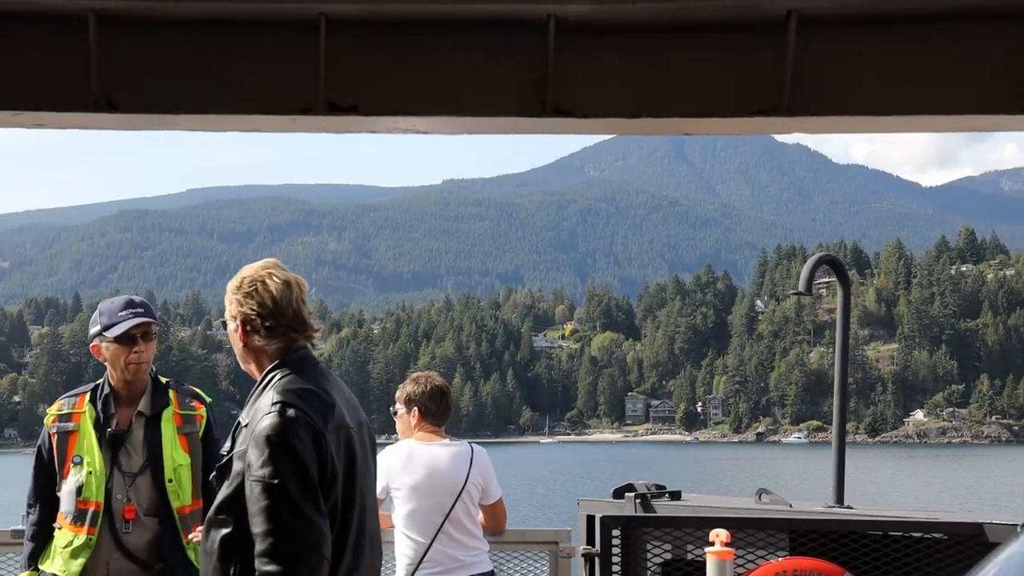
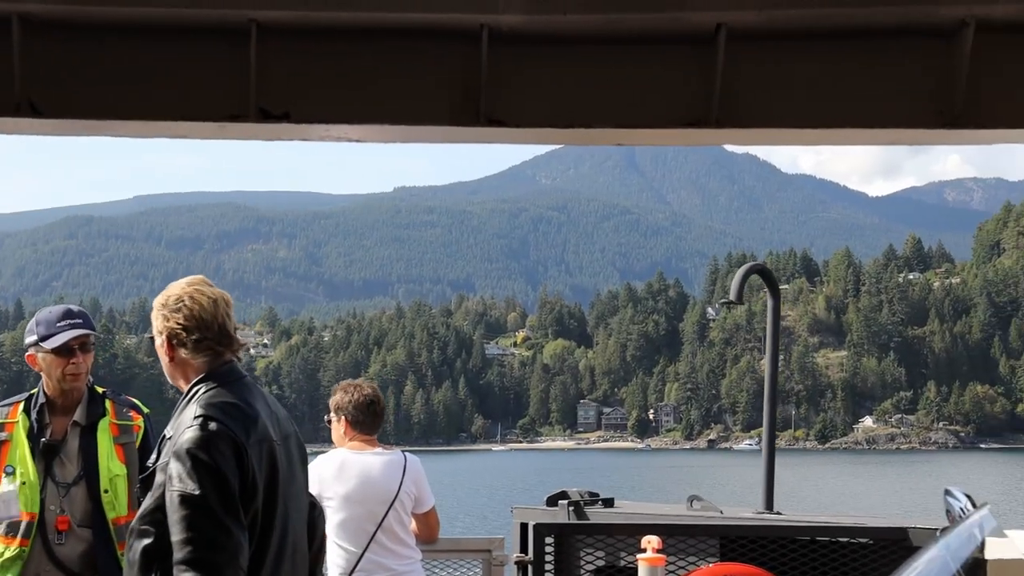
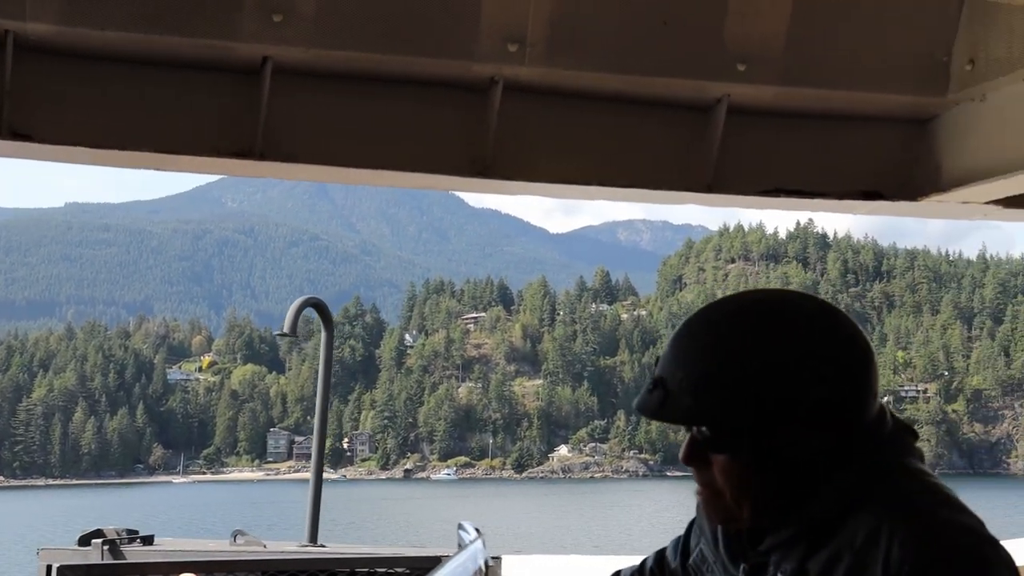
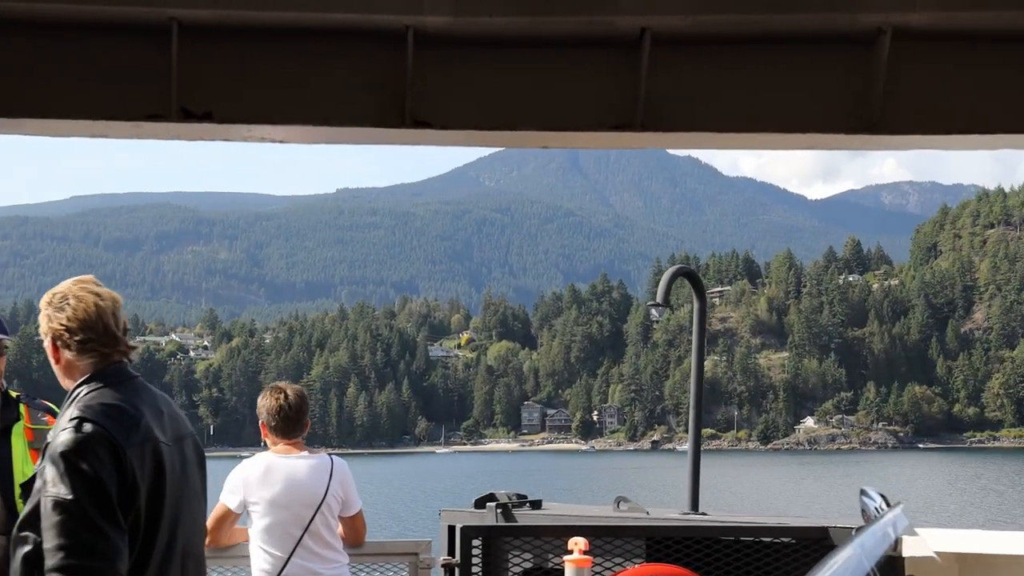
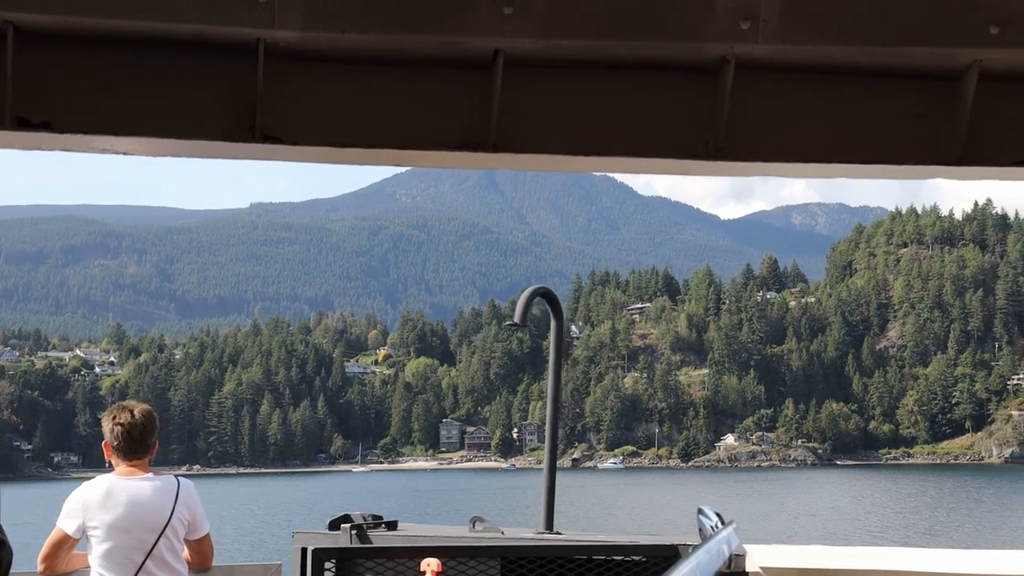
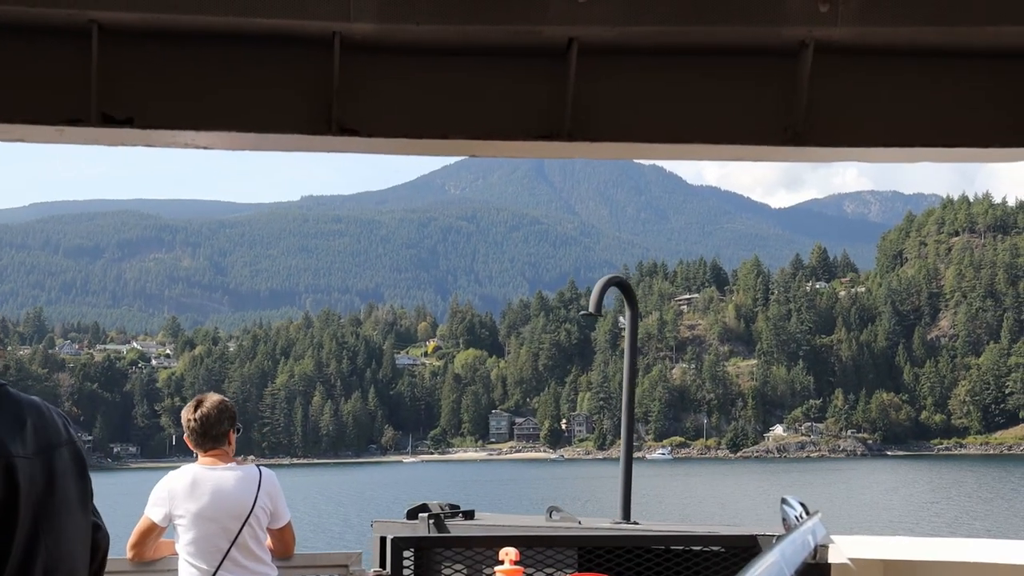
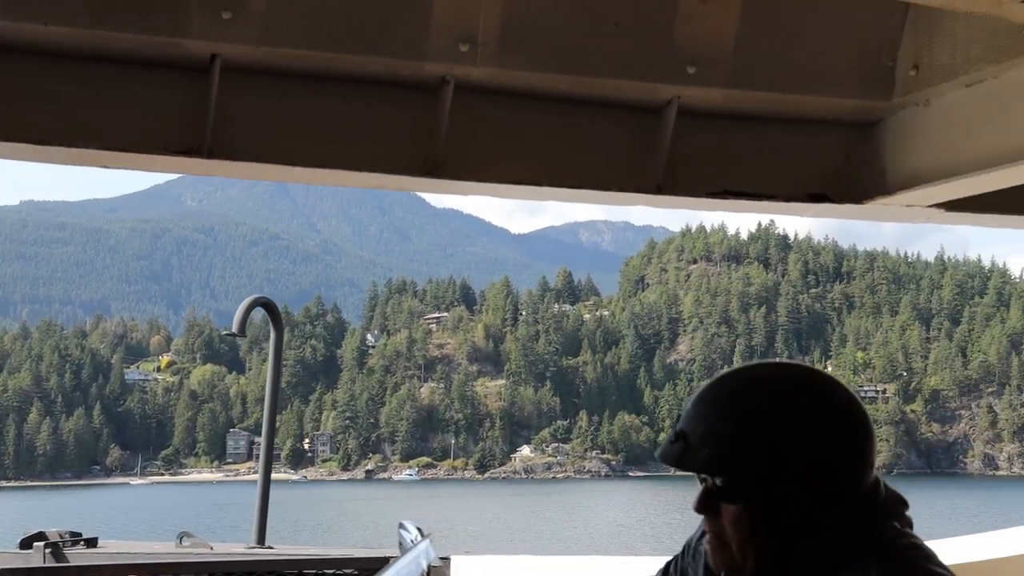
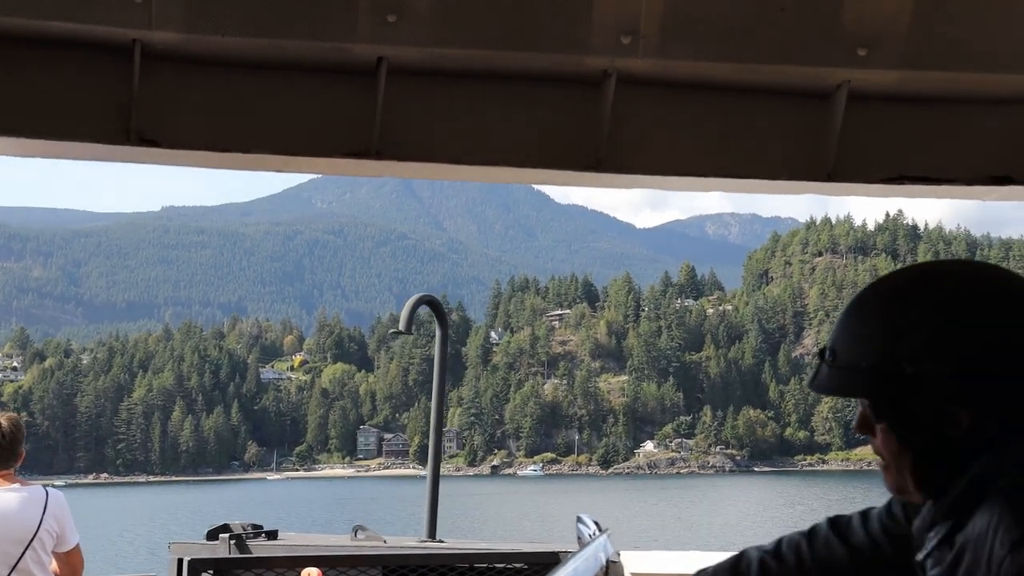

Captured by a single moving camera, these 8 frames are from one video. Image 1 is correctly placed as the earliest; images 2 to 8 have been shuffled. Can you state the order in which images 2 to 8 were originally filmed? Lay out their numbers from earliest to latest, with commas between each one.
2, 4, 6, 5, 8, 3, 7
